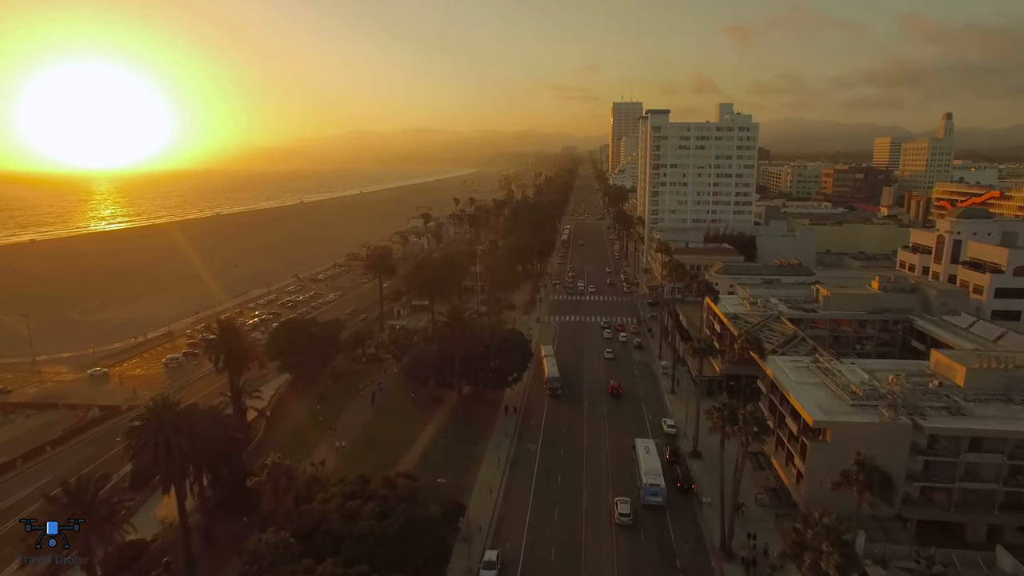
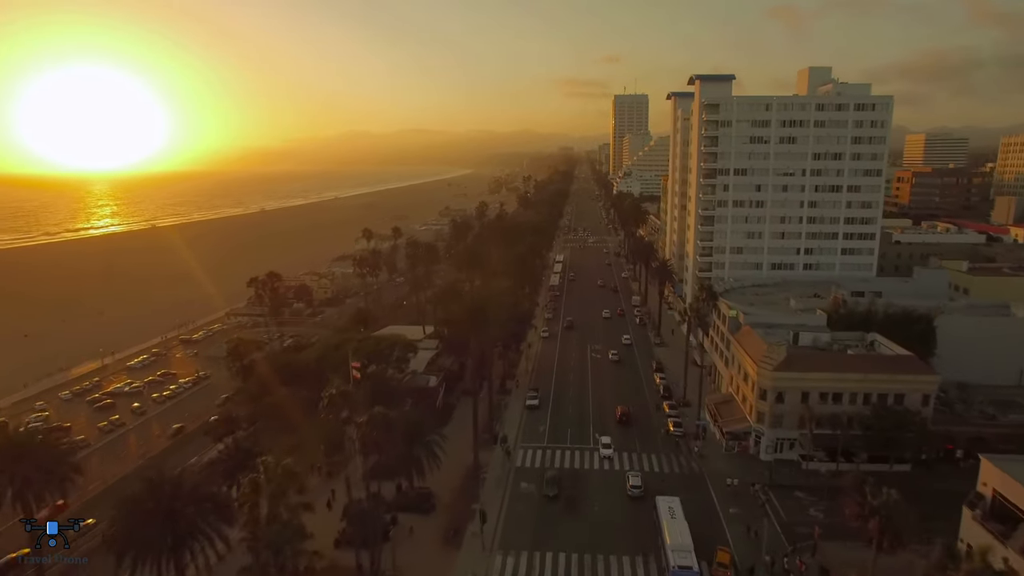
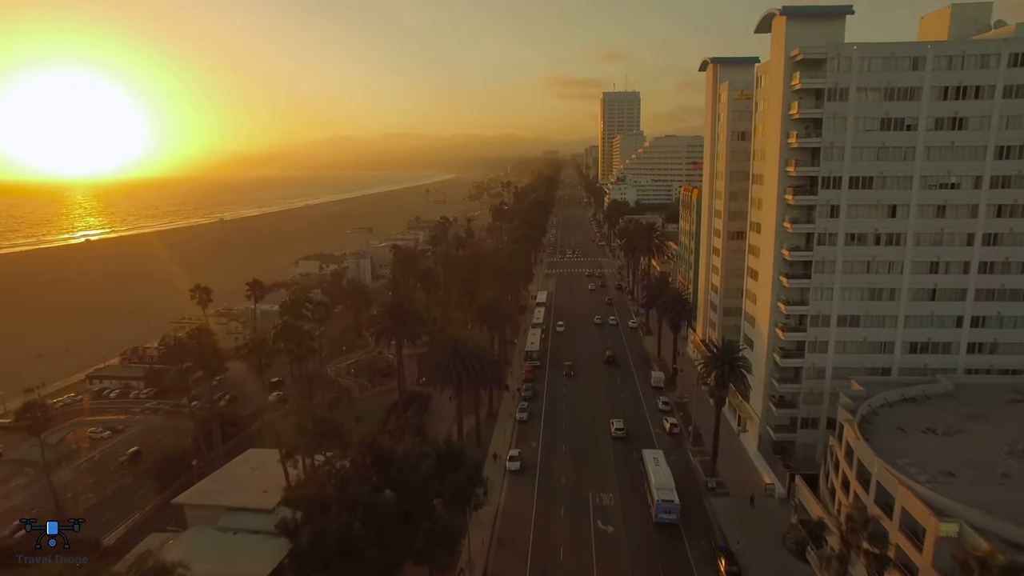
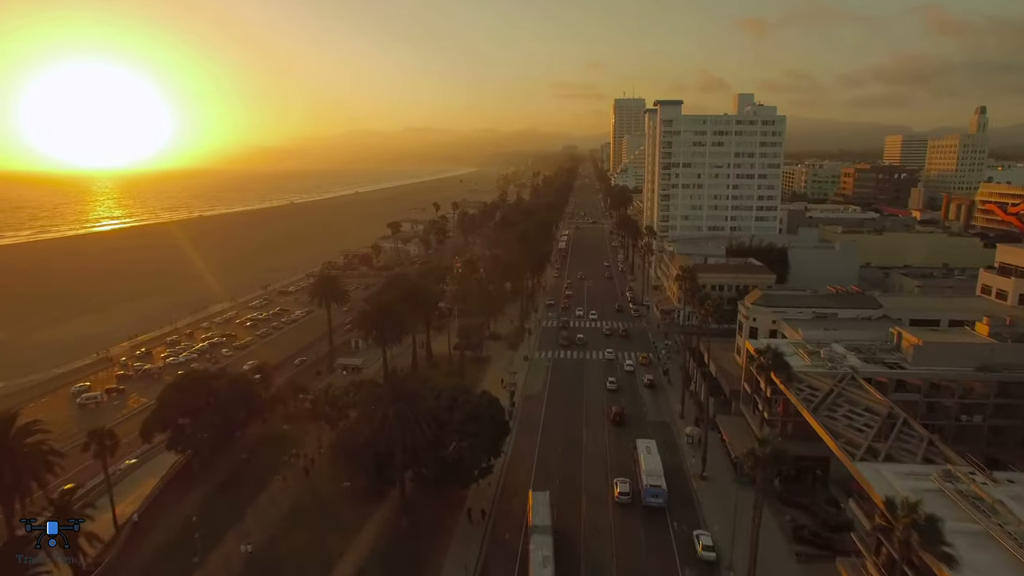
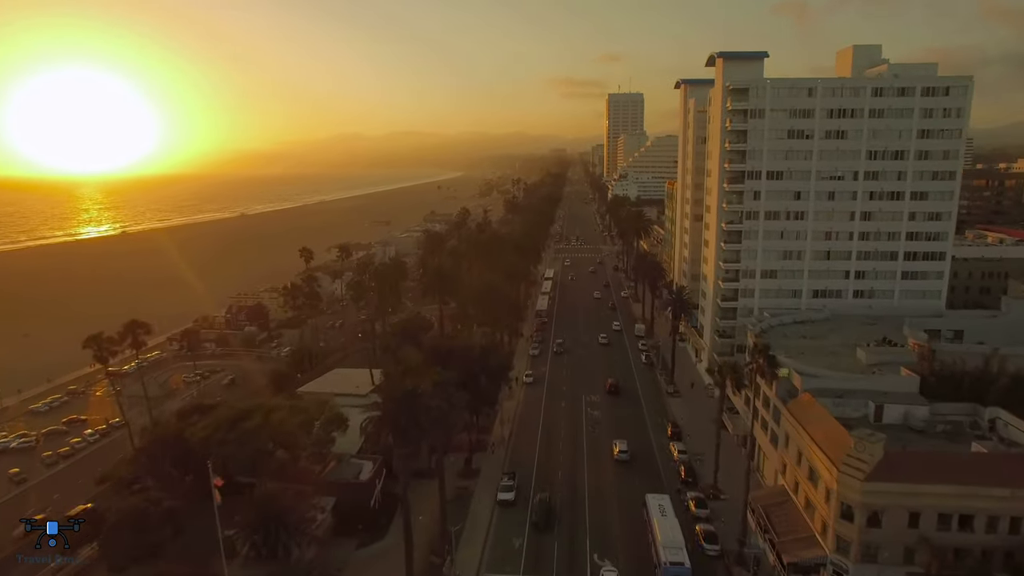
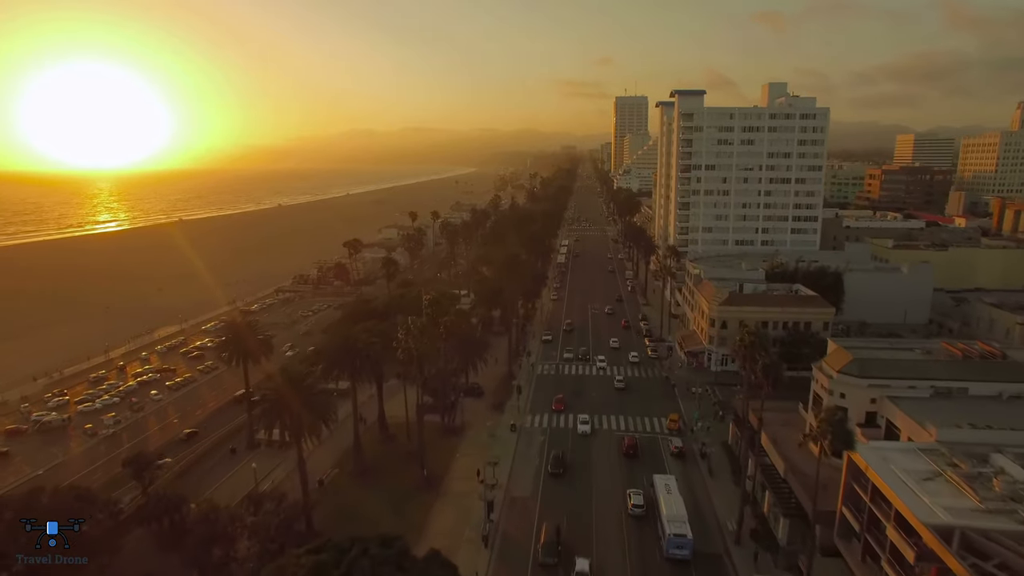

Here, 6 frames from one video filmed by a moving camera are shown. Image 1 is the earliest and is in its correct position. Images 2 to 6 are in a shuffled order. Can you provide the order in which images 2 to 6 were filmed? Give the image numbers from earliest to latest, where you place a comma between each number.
4, 6, 2, 5, 3
